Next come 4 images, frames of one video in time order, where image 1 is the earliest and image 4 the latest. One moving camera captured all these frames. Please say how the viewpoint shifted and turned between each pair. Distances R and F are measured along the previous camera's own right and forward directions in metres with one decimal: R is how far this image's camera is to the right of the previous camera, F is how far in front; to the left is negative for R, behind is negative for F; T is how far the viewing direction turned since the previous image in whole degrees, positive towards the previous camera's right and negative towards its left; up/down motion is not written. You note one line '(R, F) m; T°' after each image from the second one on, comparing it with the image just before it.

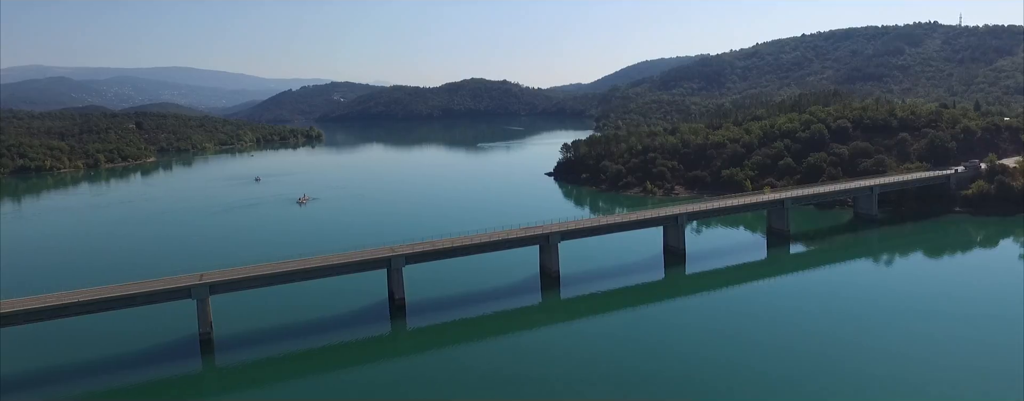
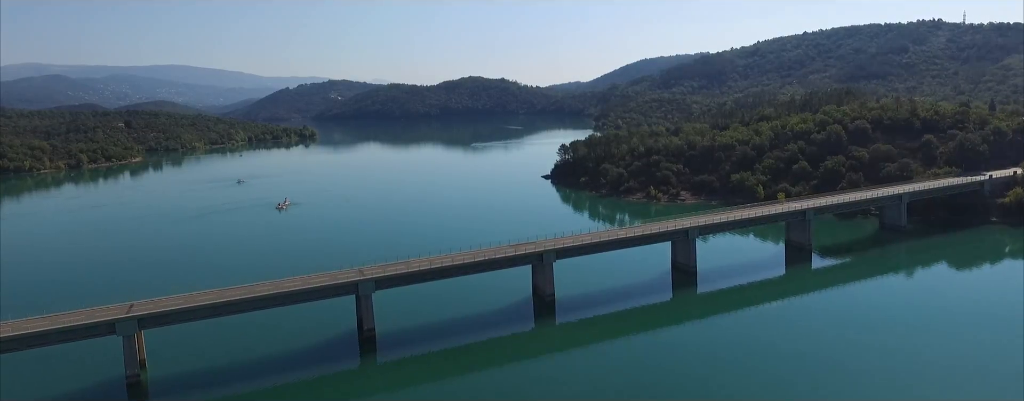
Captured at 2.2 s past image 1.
(+0.5, +4.6) m; 0°
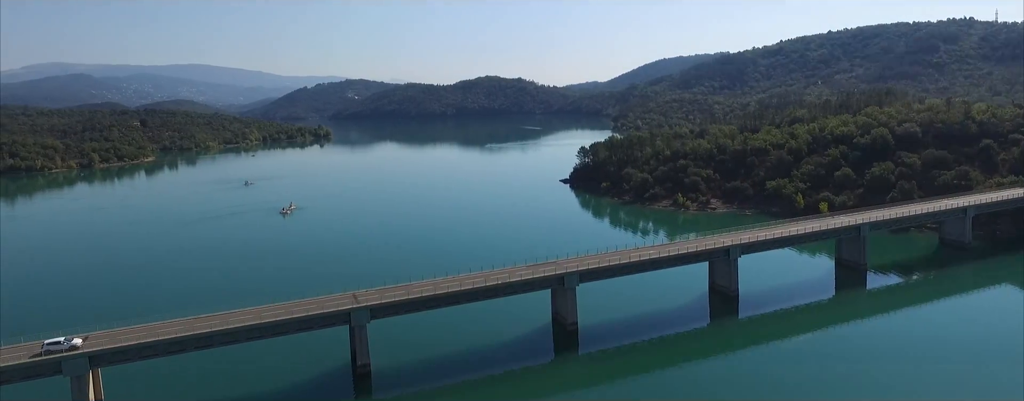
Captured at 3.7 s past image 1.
(-0.1, +4.0) m; -1°
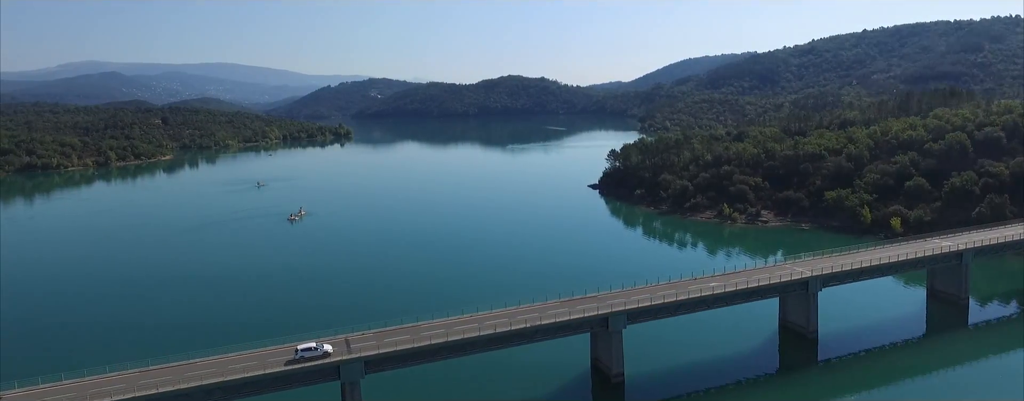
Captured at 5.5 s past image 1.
(-0.4, +5.4) m; -2°
